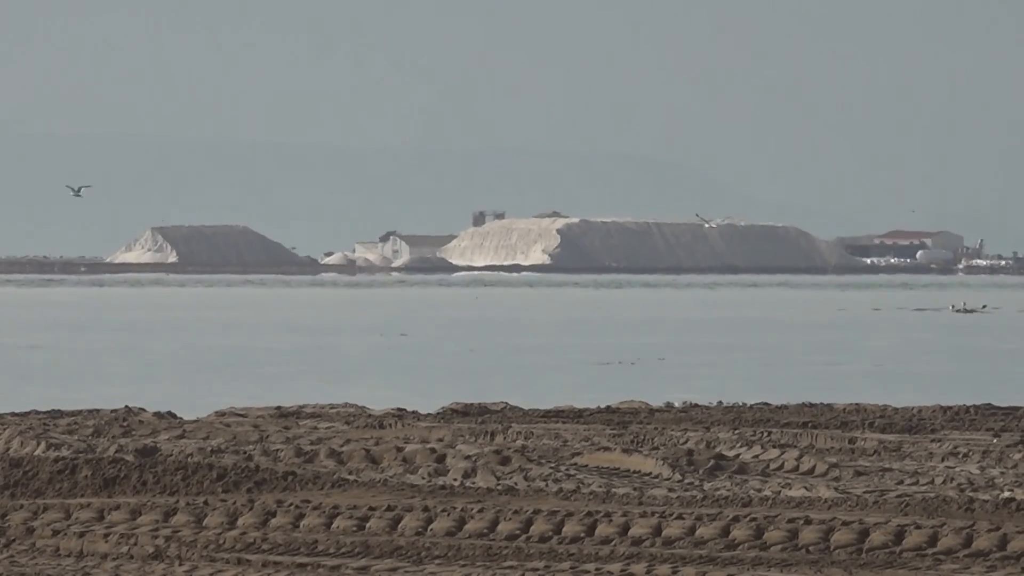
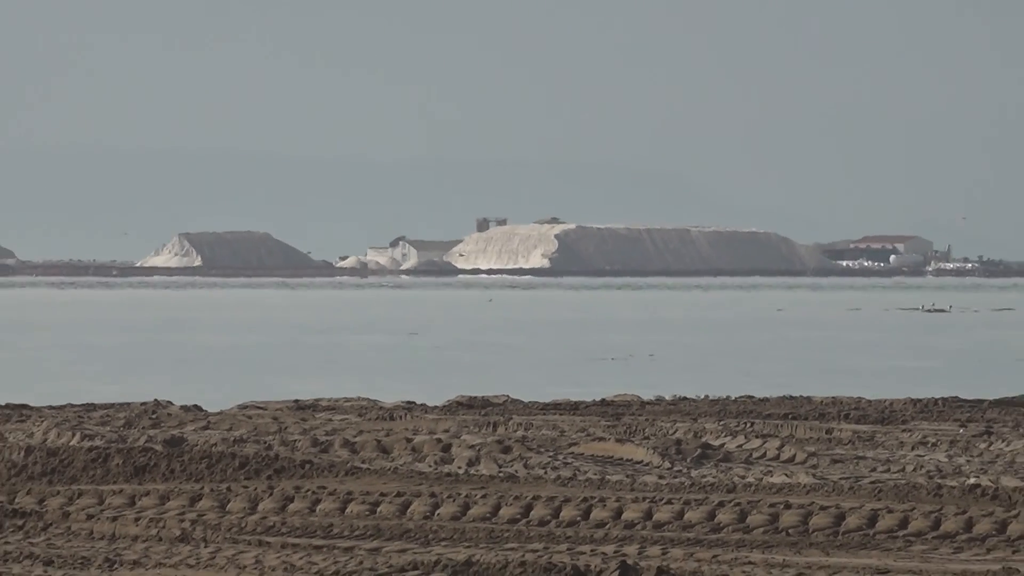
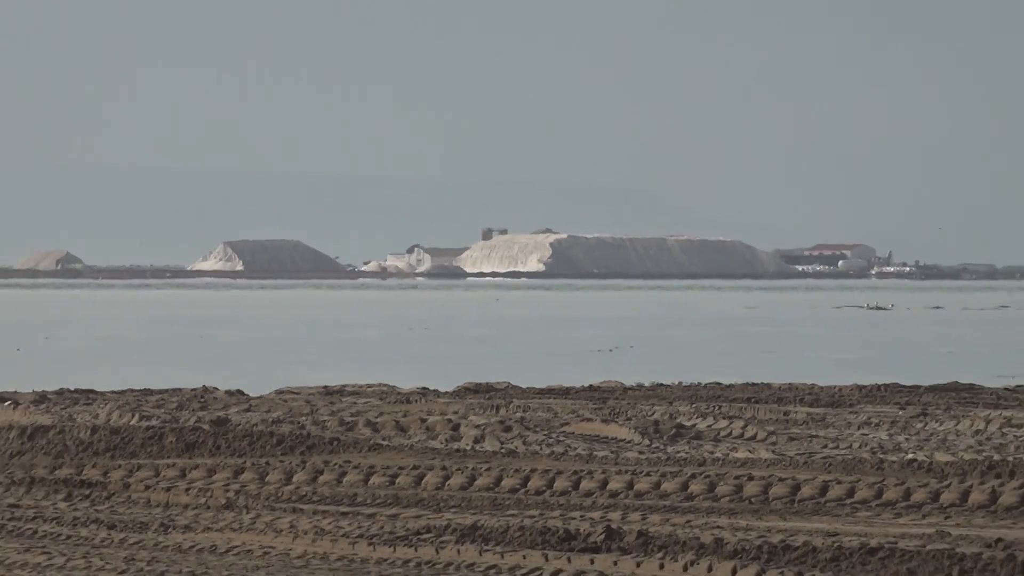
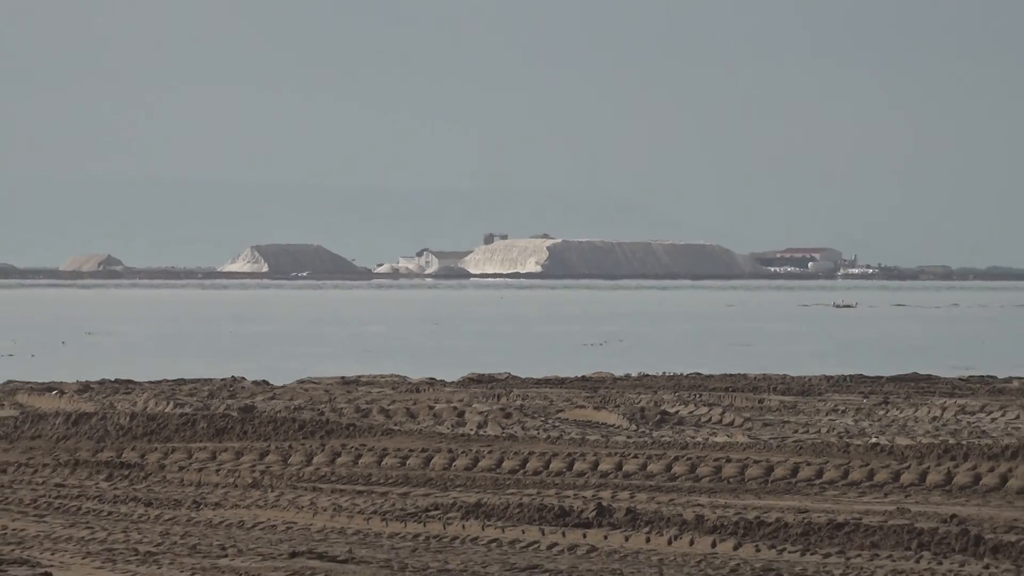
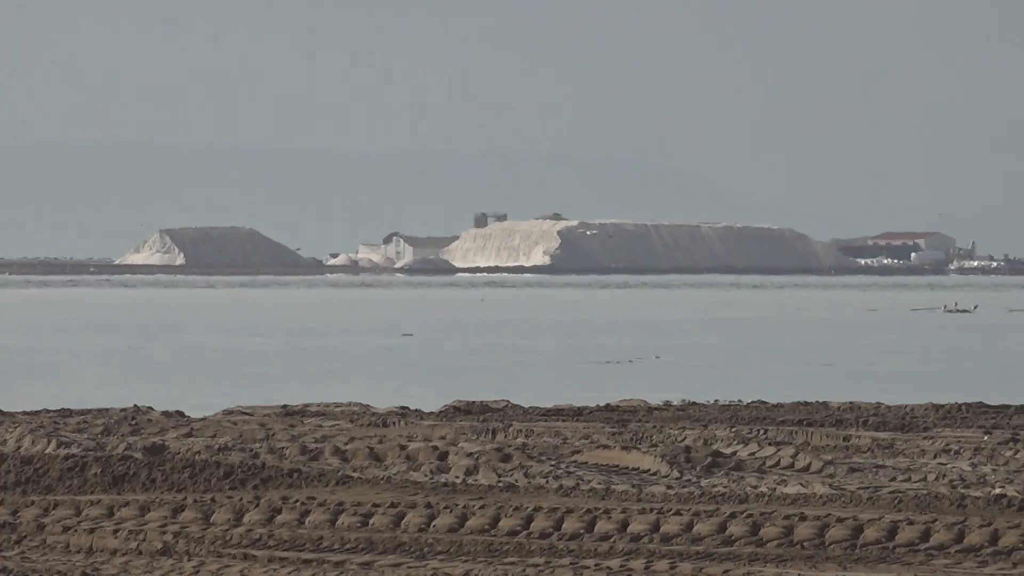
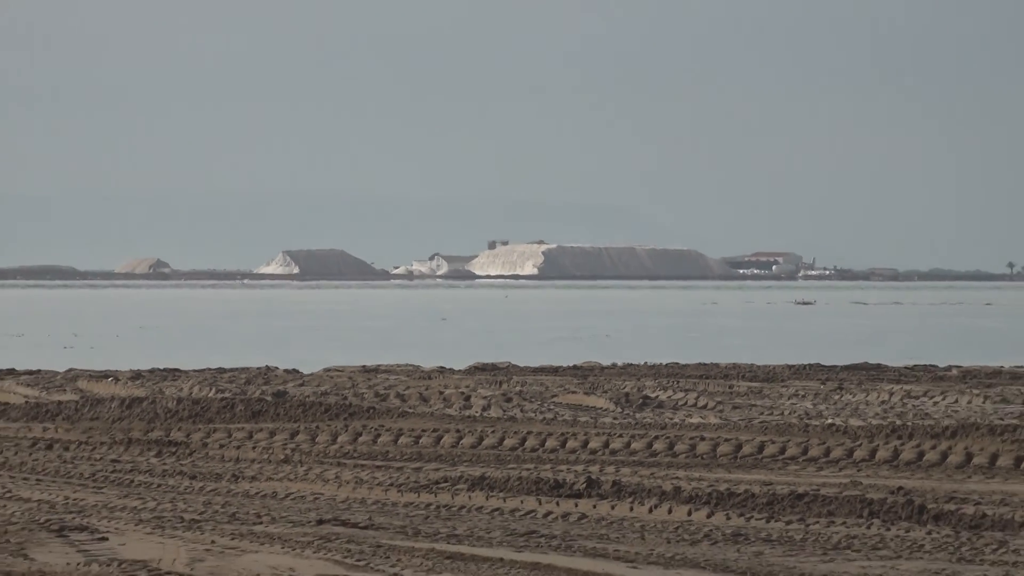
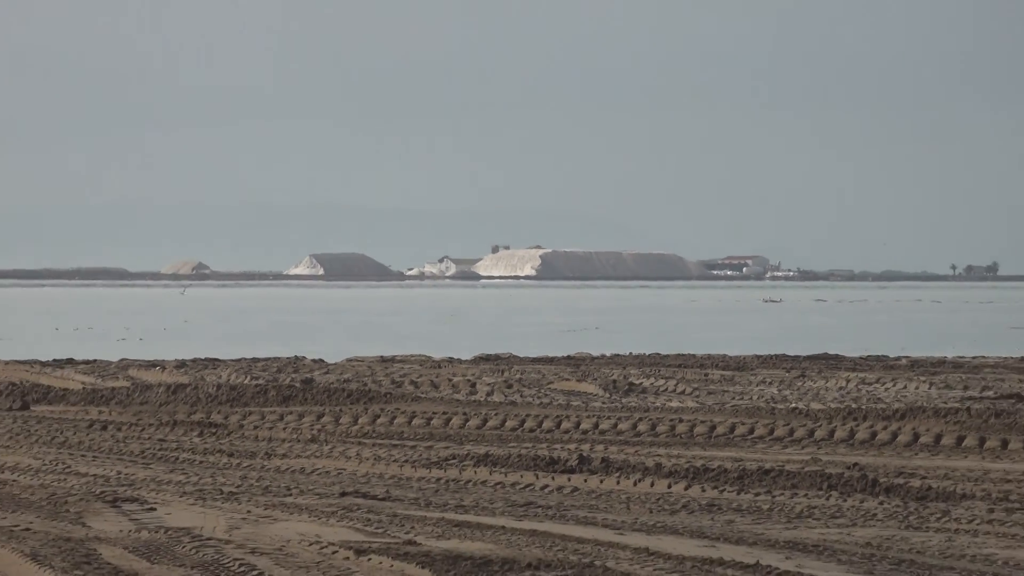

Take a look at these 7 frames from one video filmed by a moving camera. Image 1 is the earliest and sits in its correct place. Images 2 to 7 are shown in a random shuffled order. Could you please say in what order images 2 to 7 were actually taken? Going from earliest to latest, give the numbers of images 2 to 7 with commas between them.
5, 2, 3, 4, 6, 7
